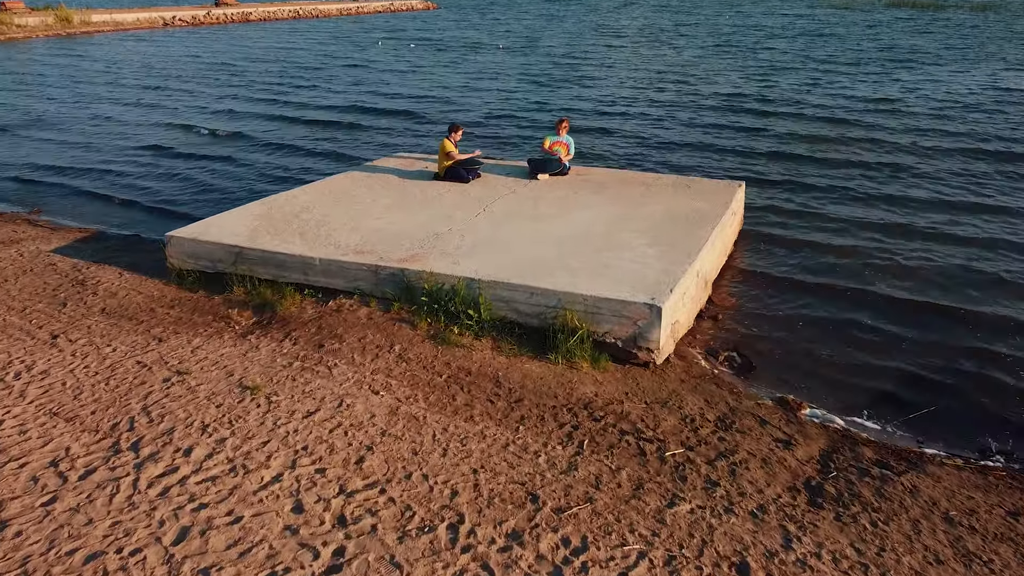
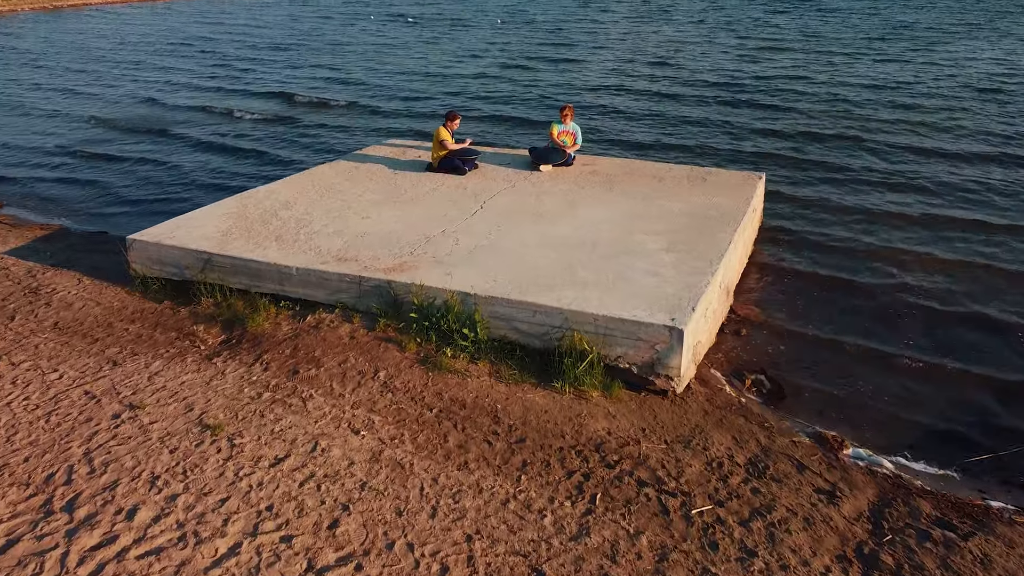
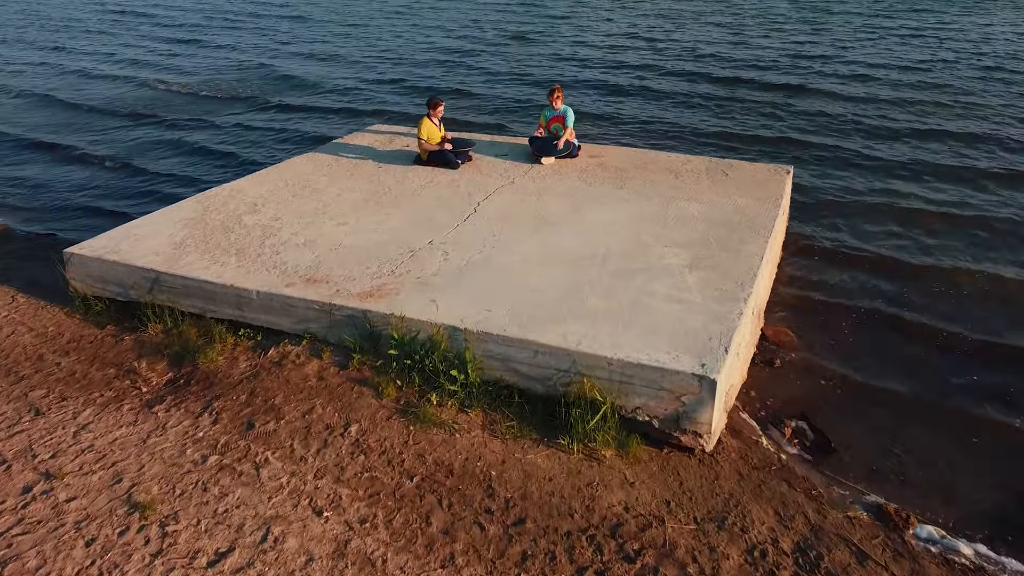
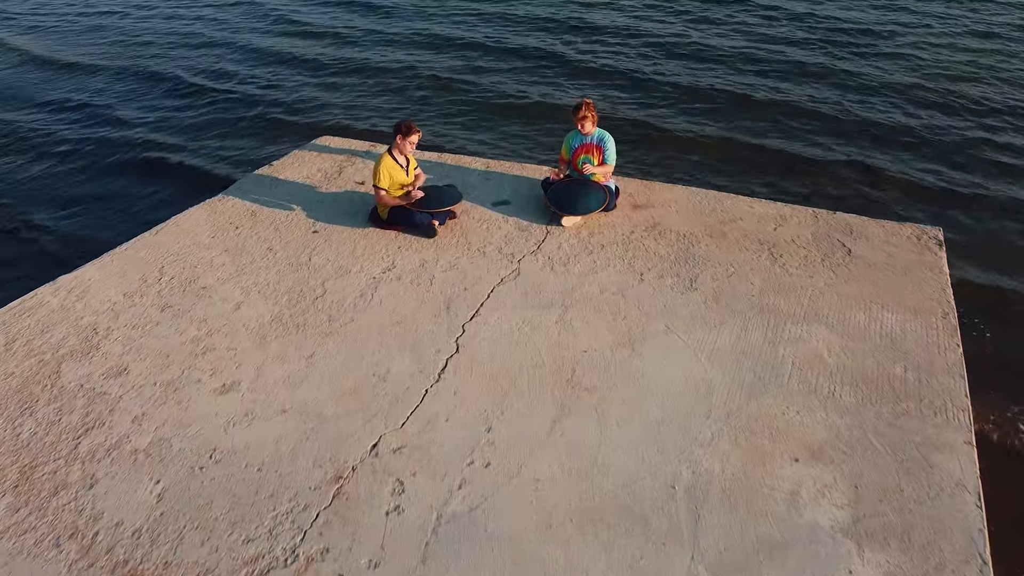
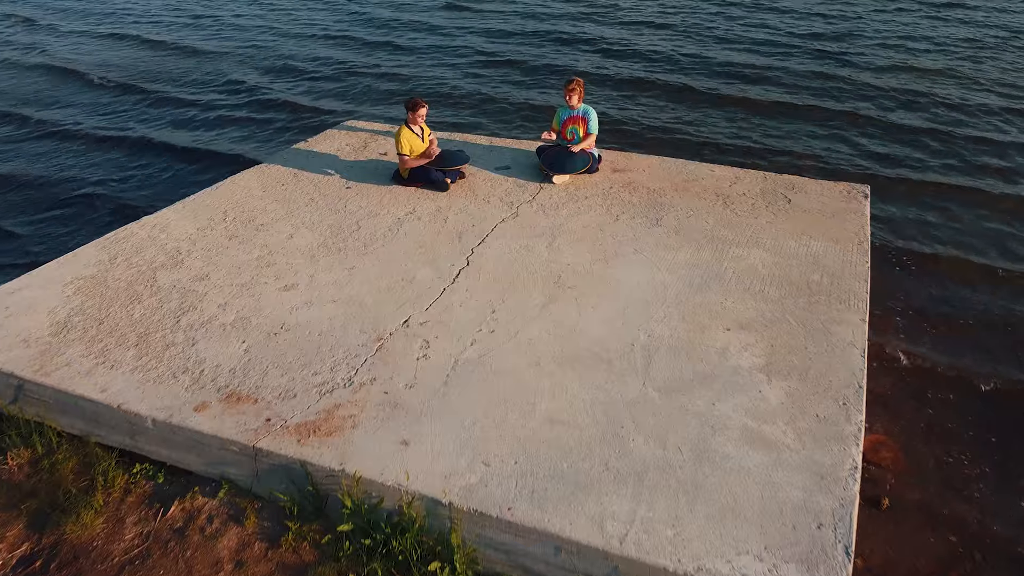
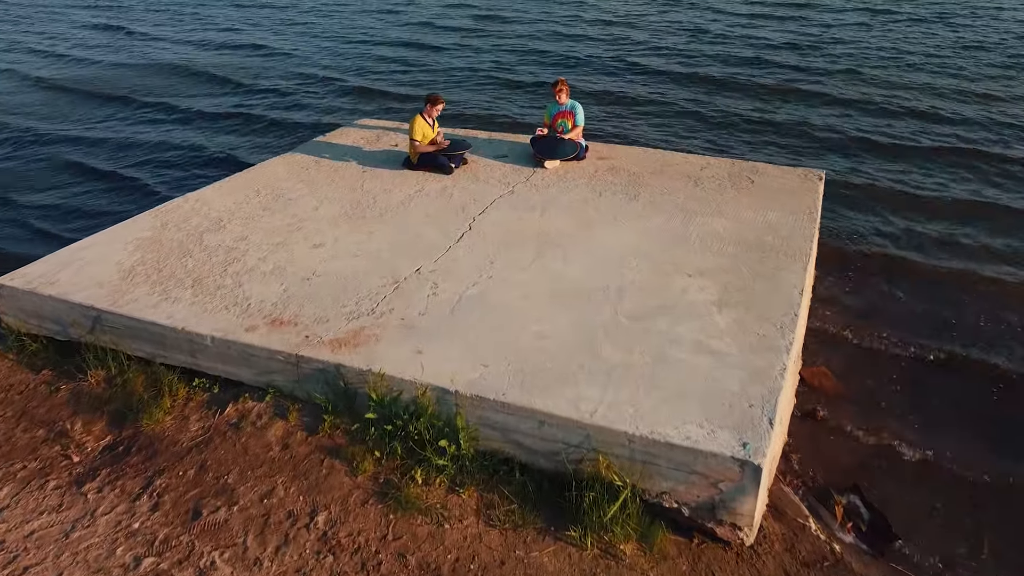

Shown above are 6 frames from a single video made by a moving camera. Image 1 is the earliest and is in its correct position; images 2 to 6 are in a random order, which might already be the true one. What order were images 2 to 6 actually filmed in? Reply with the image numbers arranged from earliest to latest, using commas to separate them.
2, 3, 6, 5, 4
